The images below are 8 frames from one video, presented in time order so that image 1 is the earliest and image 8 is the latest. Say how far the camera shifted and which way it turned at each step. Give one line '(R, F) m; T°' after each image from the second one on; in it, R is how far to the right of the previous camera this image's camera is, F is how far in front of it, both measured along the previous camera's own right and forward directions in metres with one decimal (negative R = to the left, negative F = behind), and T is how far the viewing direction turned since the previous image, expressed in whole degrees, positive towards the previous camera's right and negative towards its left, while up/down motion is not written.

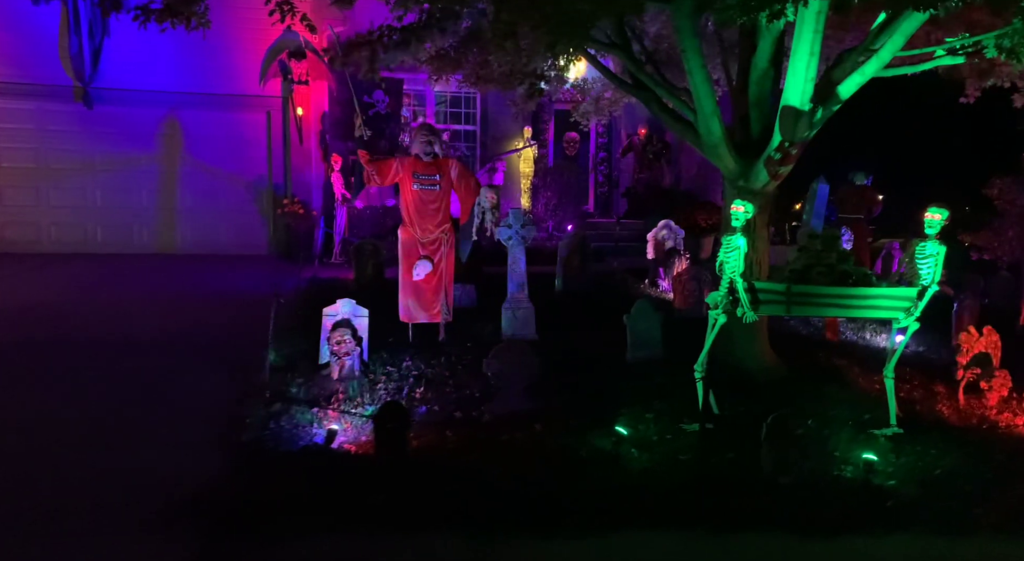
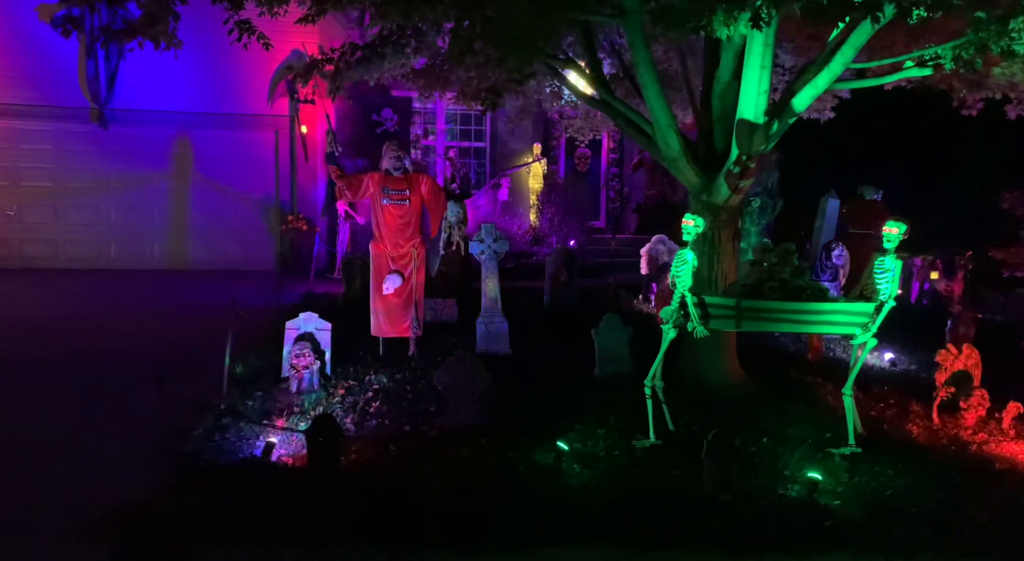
(+0.6, 0.0) m; -3°
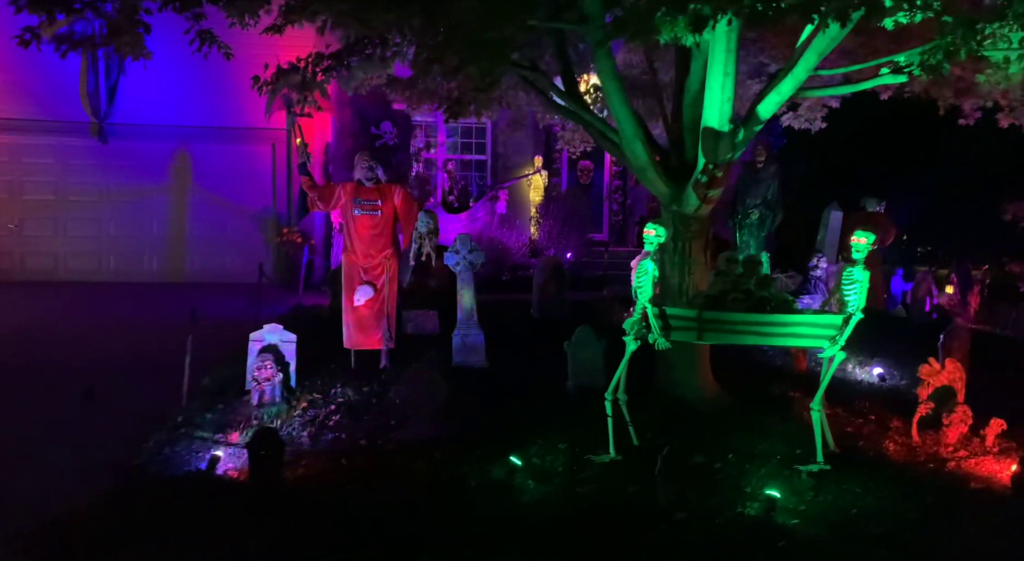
(+0.4, +0.1) m; -1°
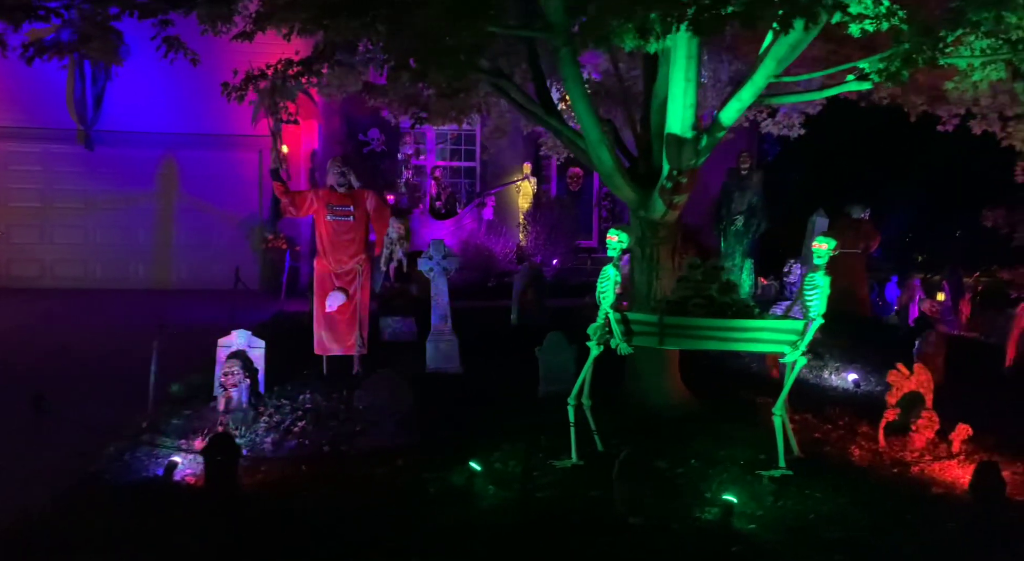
(+0.3, 0.0) m; 0°
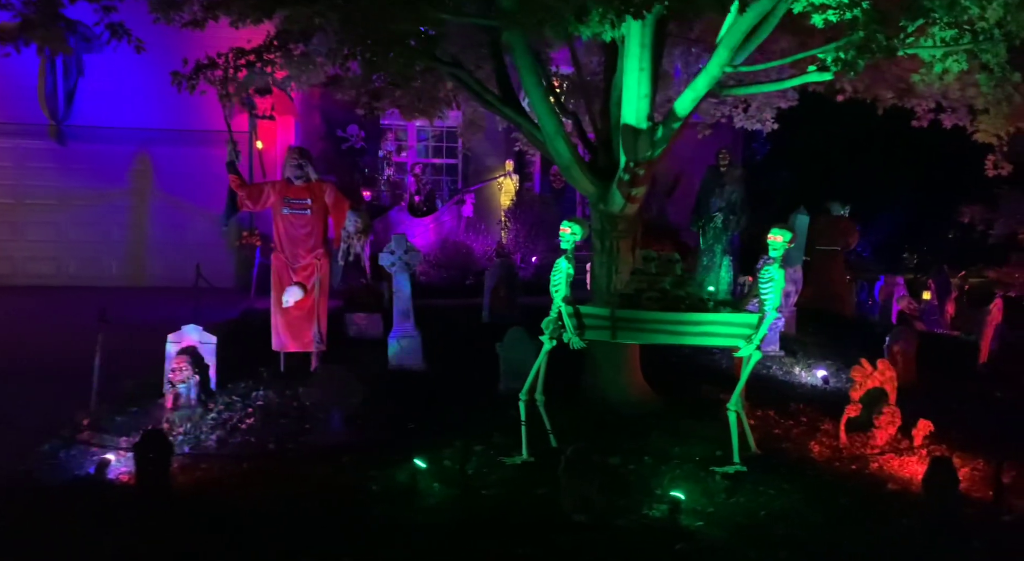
(+0.3, +0.1) m; +1°
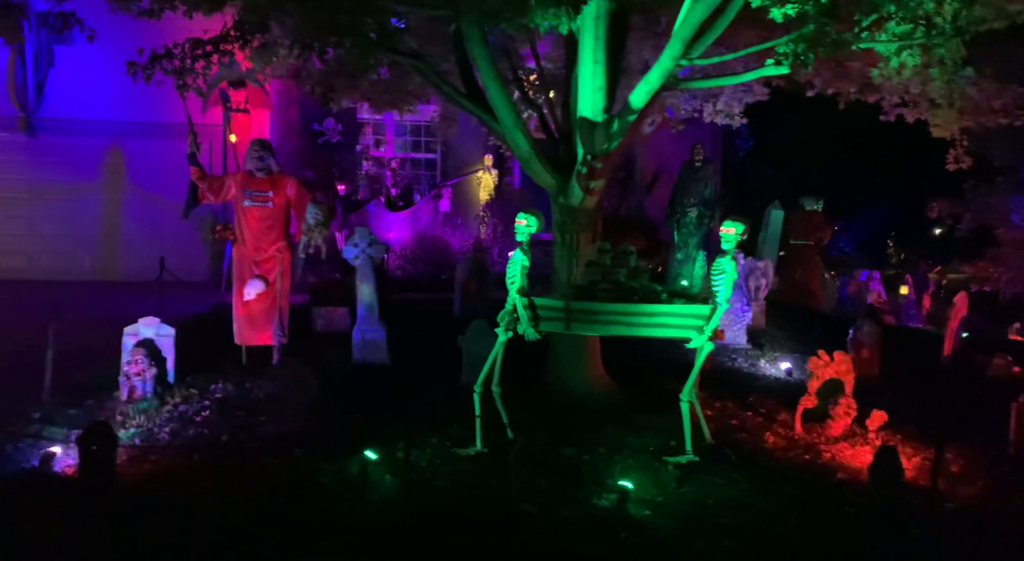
(+0.2, 0.0) m; +1°
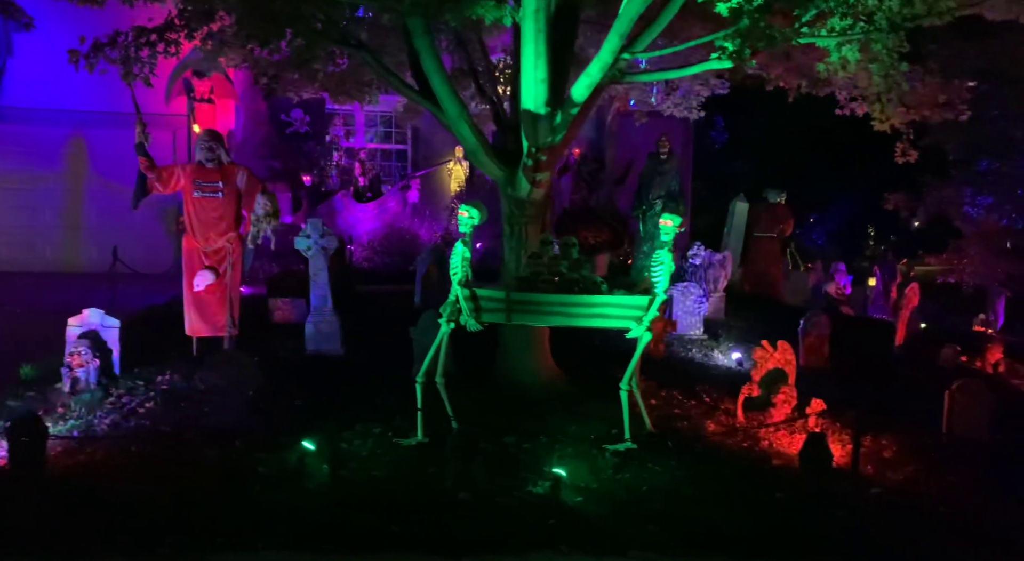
(+0.3, -0.1) m; +2°
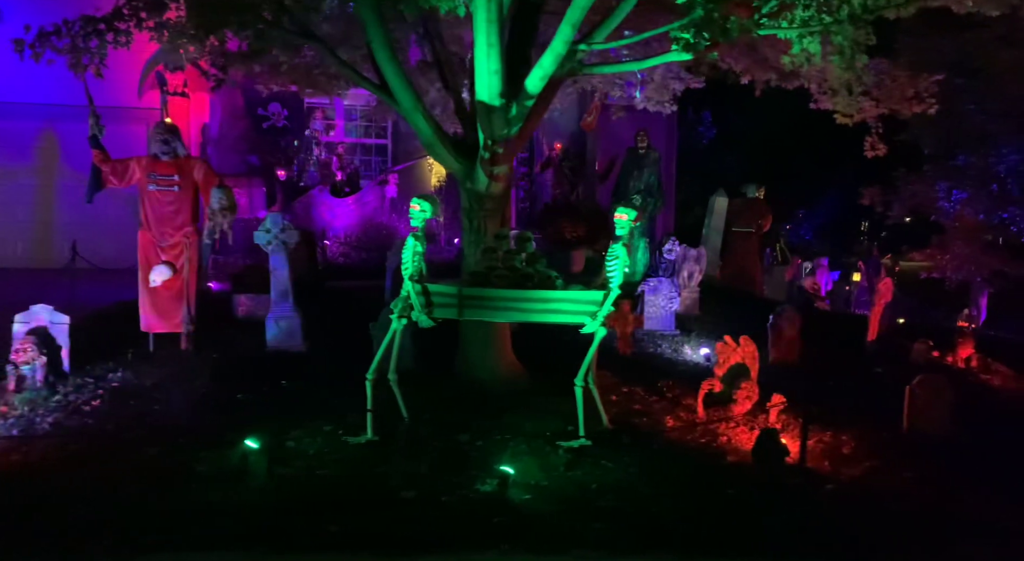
(+0.3, +0.1) m; +1°
